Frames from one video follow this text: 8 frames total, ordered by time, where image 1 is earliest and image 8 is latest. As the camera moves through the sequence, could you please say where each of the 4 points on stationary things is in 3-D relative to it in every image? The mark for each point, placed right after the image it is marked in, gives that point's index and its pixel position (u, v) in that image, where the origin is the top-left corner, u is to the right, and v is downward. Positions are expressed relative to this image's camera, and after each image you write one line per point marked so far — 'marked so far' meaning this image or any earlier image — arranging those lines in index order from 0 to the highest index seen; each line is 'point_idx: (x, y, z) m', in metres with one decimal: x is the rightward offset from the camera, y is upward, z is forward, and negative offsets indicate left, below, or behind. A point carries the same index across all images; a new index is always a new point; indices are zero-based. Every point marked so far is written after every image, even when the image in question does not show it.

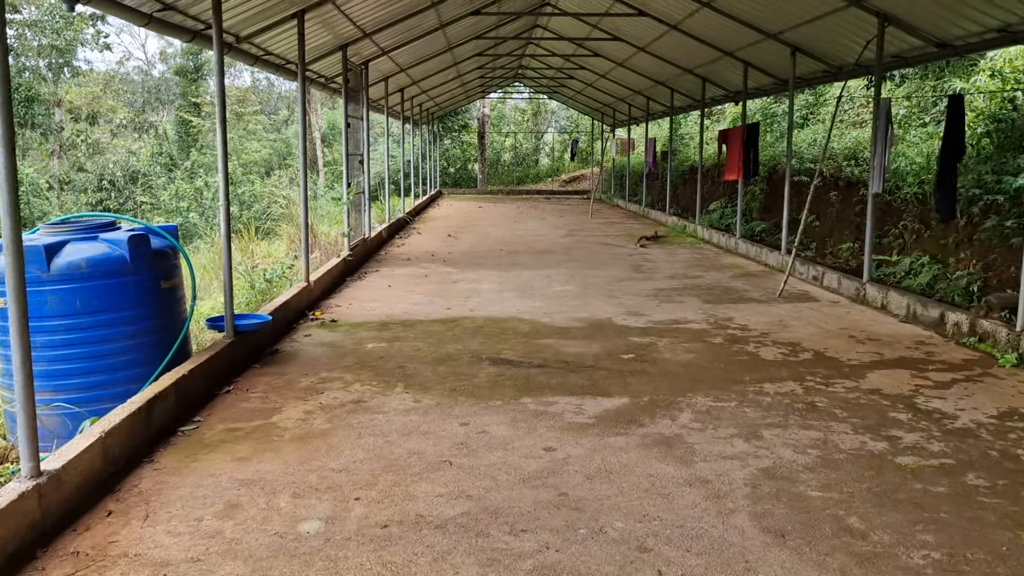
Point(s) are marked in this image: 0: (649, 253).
0: (+1.4, +0.4, +9.0) m
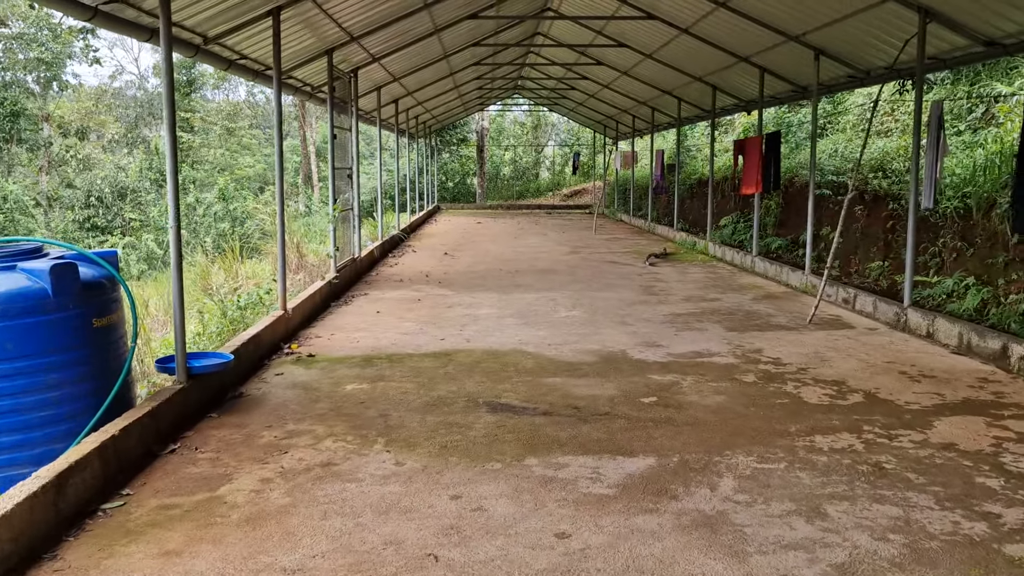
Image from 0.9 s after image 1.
0: (+1.4, +0.1, +8.4) m
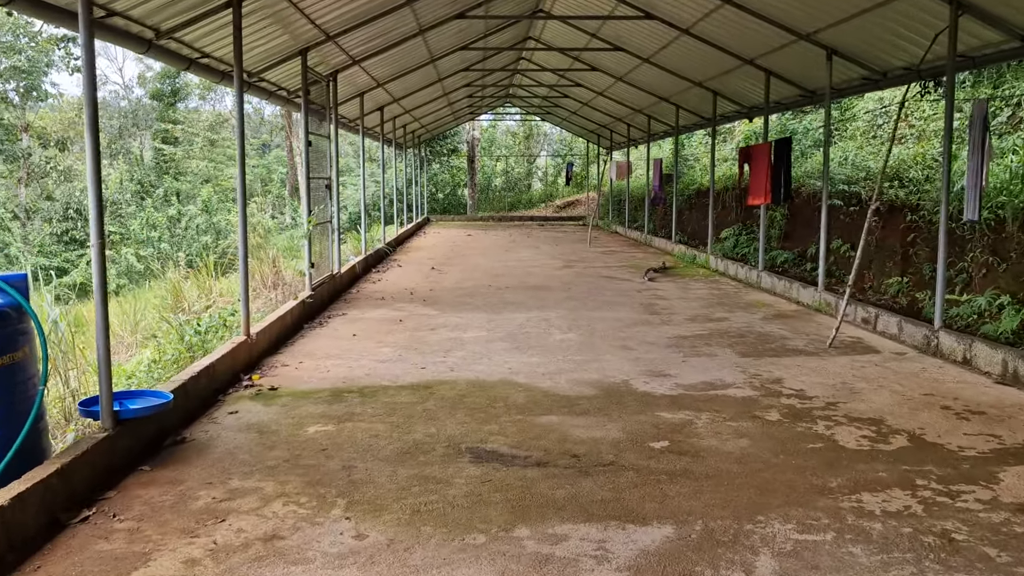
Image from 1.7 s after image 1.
0: (+1.3, 0.0, +7.9) m
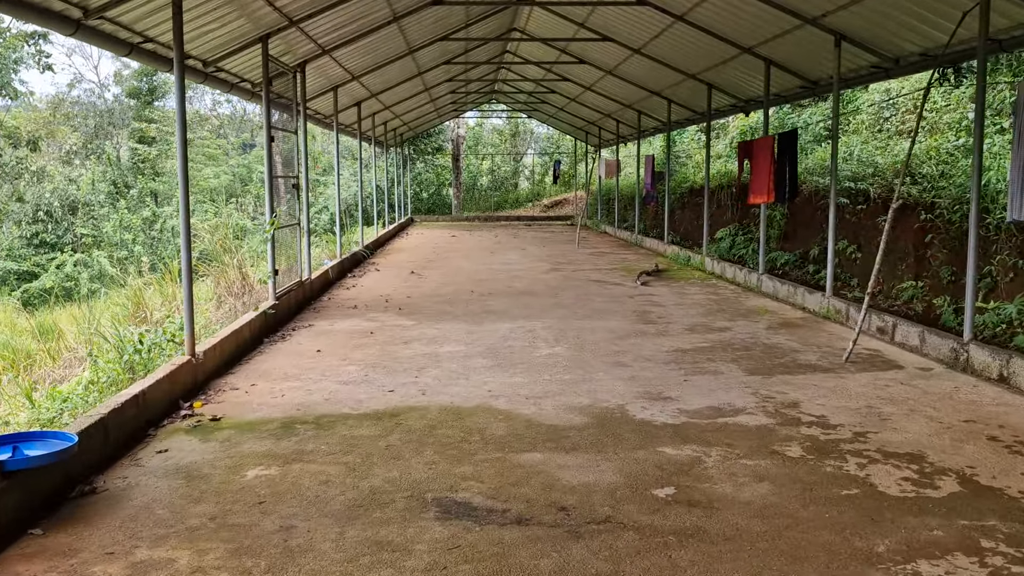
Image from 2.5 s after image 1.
0: (+1.2, -0.1, +7.3) m
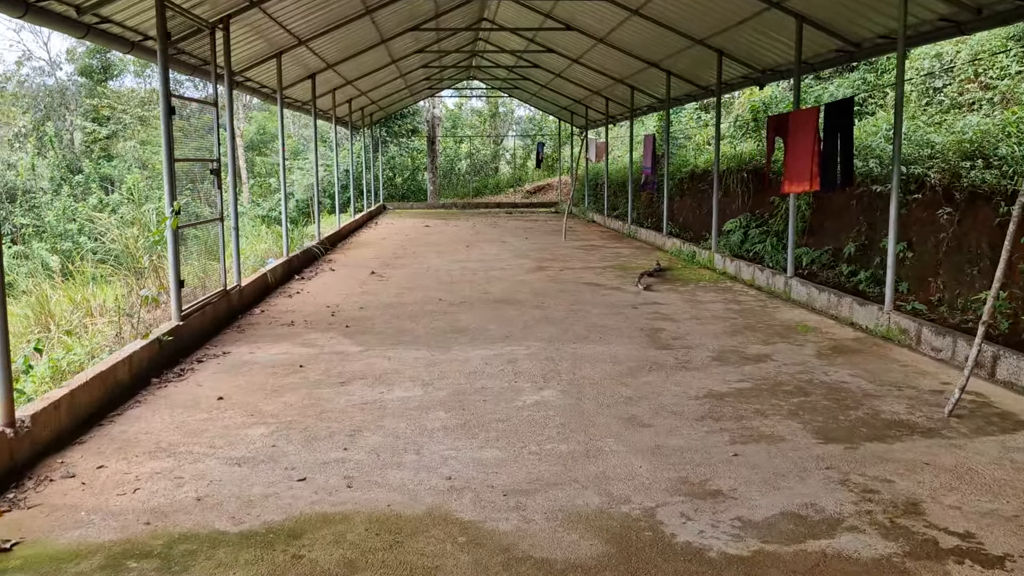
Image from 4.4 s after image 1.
0: (+1.0, -0.1, +6.0) m
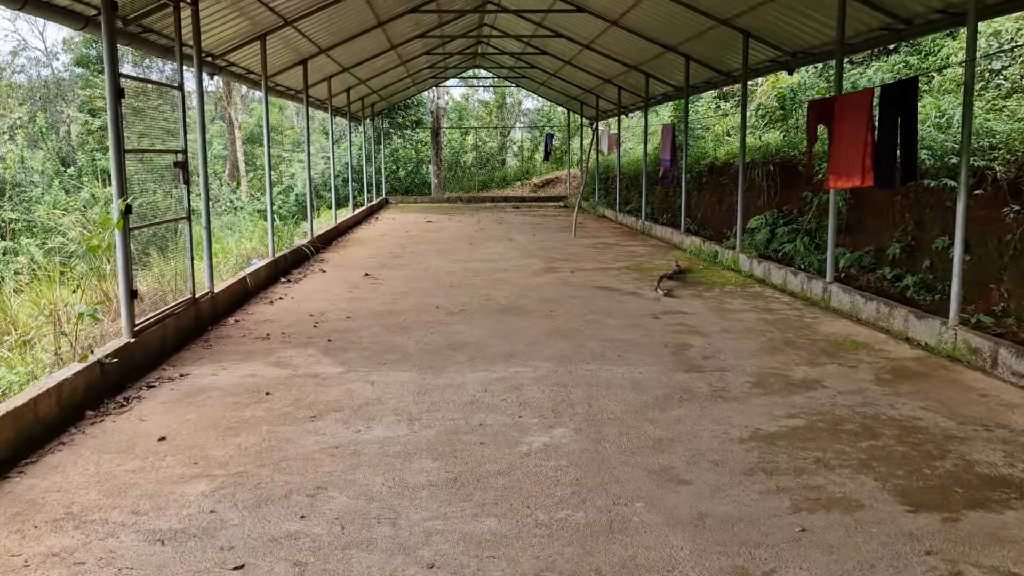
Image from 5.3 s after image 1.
0: (+1.1, -0.2, +5.3) m
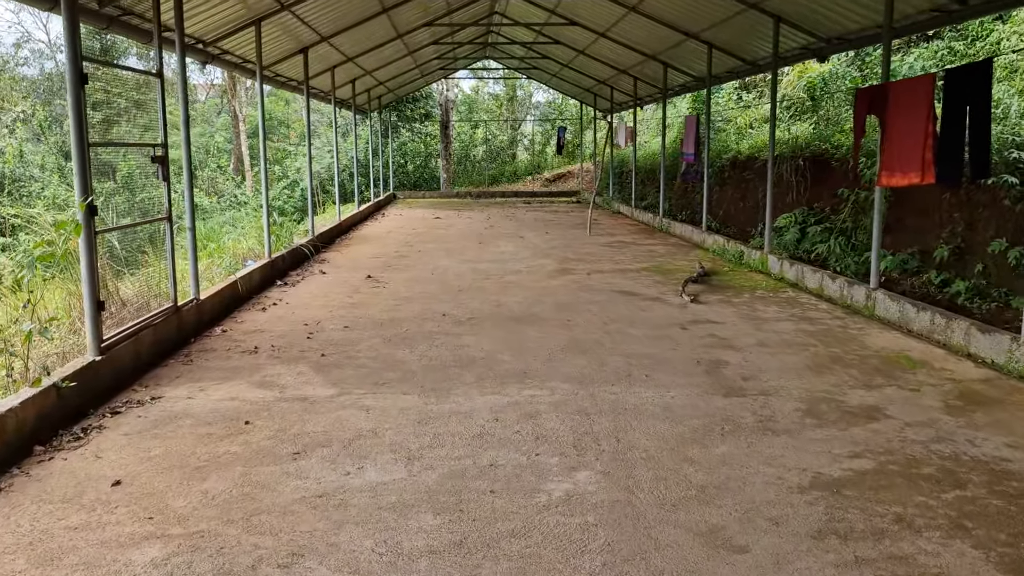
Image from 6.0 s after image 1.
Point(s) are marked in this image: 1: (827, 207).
0: (+1.1, -0.2, +4.9) m
1: (+2.6, +0.7, +7.1) m
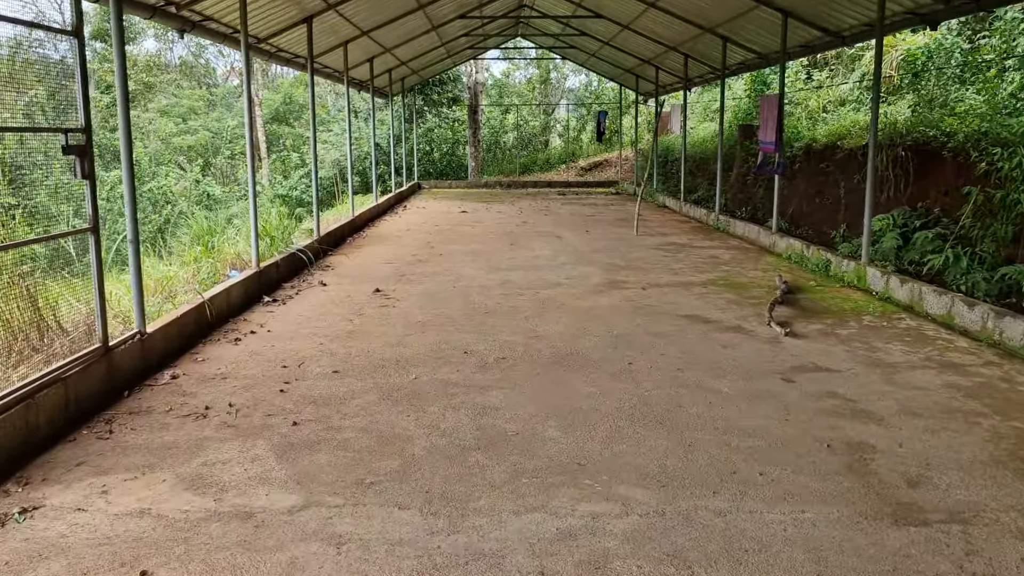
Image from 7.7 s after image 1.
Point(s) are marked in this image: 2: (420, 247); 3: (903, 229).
0: (+1.3, -0.3, +3.6) m
1: (+2.8, +0.5, +5.8) m
2: (-0.8, +0.4, +7.7) m
3: (+2.6, +0.4, +5.8) m
